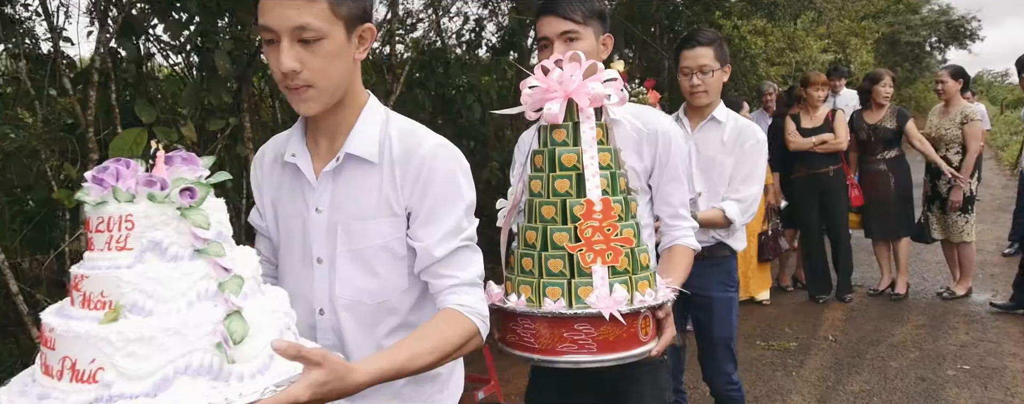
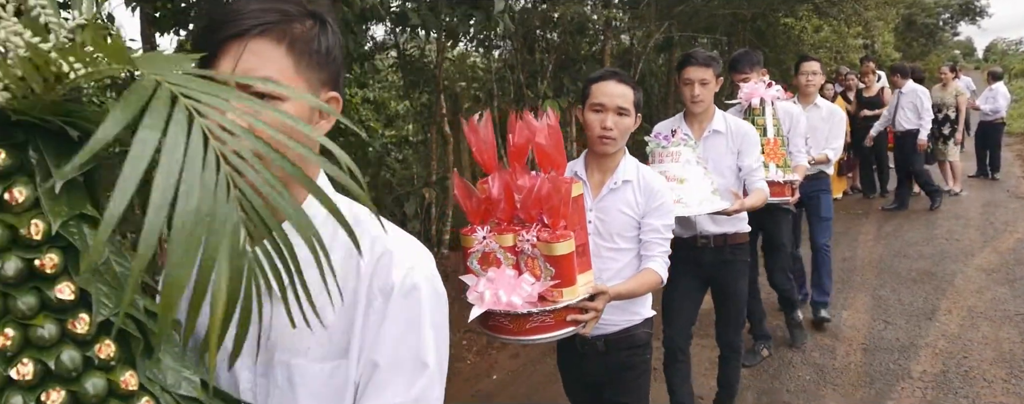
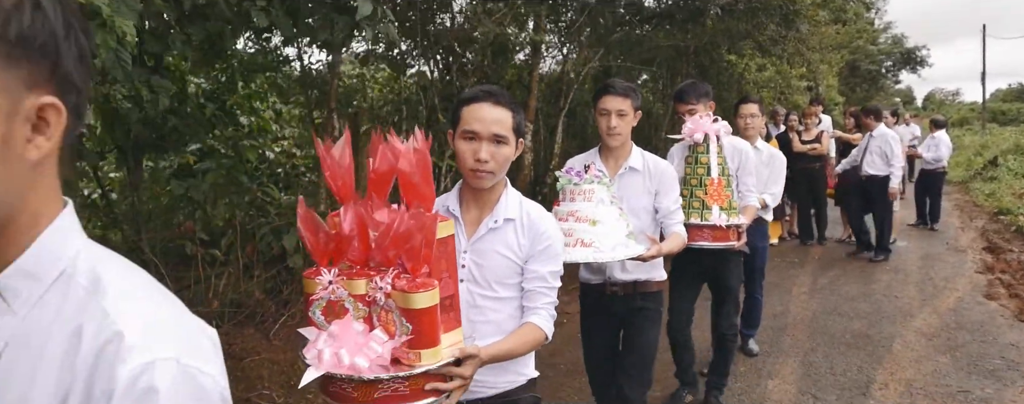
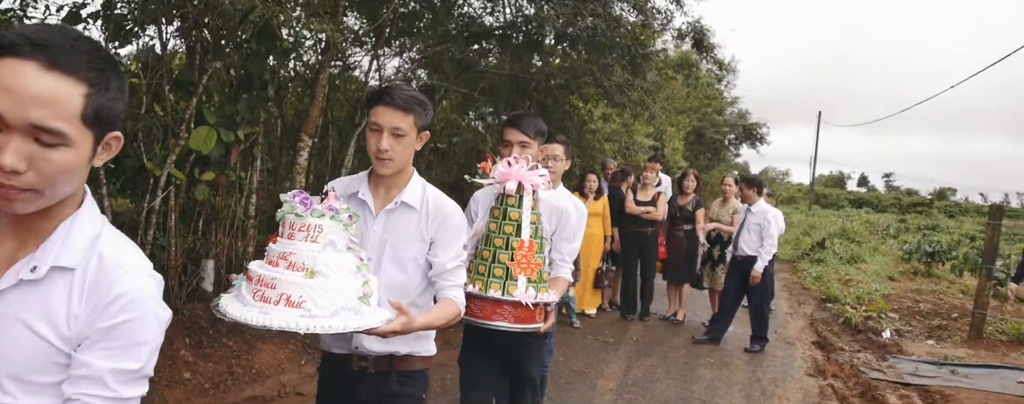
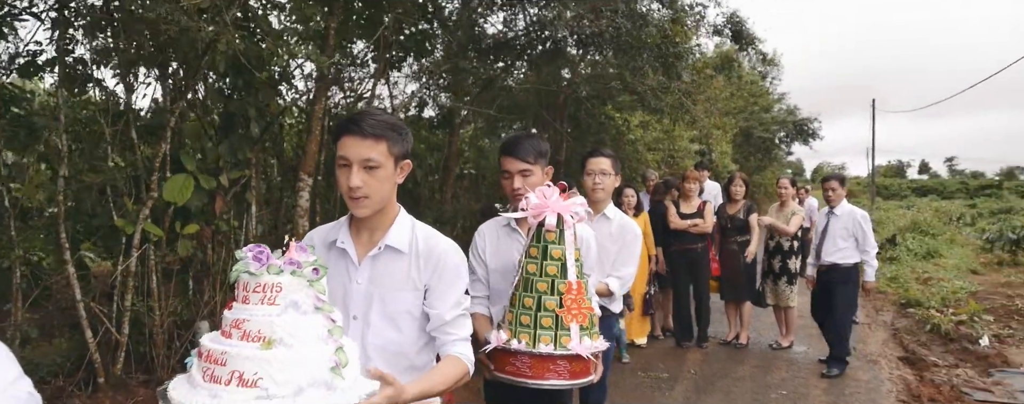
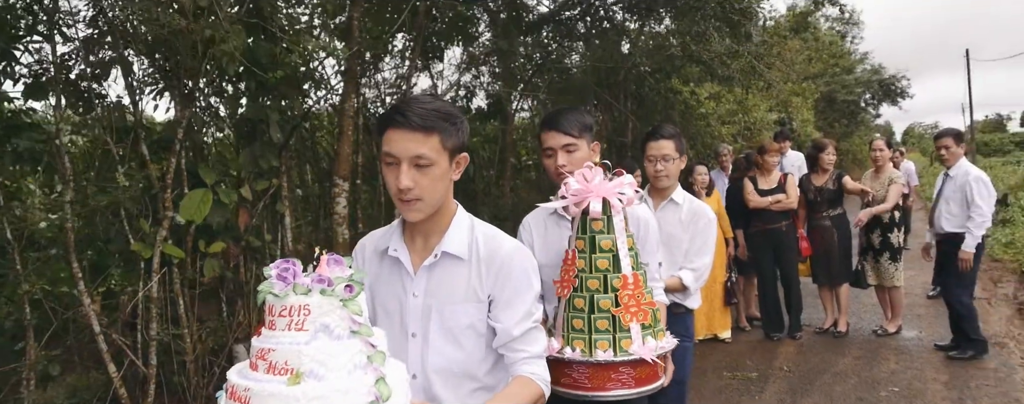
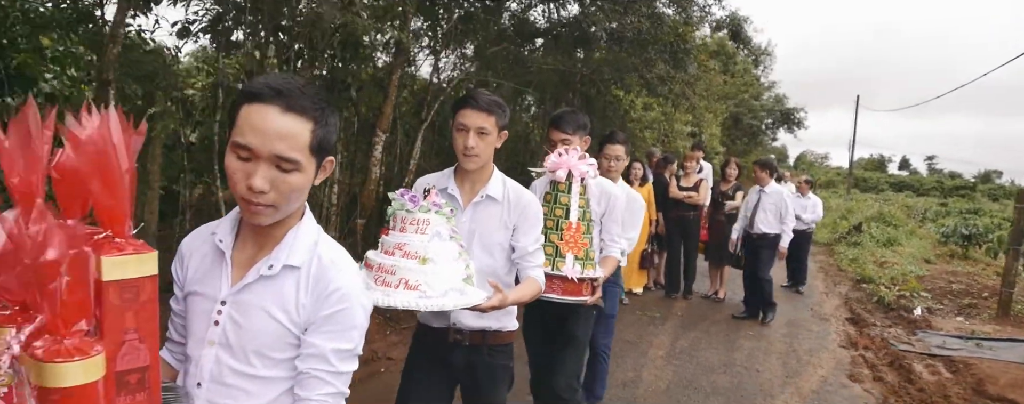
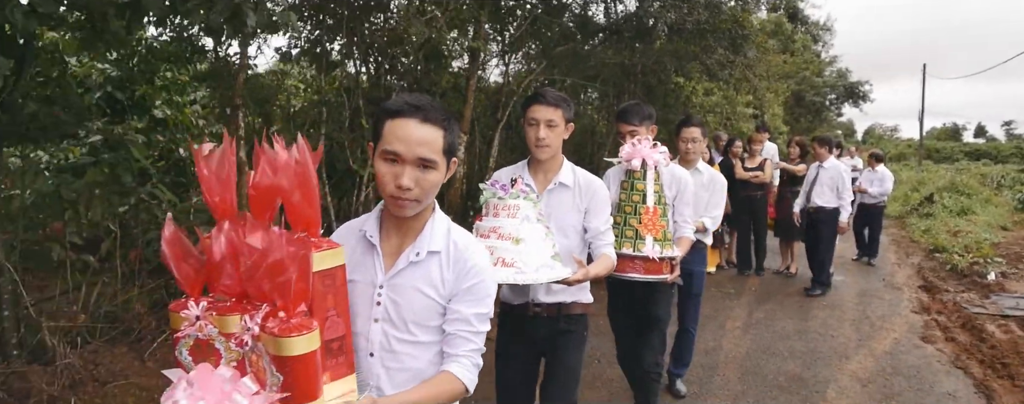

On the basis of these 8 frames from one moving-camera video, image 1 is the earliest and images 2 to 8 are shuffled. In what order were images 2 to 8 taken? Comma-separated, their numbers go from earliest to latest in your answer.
6, 5, 4, 7, 8, 3, 2
